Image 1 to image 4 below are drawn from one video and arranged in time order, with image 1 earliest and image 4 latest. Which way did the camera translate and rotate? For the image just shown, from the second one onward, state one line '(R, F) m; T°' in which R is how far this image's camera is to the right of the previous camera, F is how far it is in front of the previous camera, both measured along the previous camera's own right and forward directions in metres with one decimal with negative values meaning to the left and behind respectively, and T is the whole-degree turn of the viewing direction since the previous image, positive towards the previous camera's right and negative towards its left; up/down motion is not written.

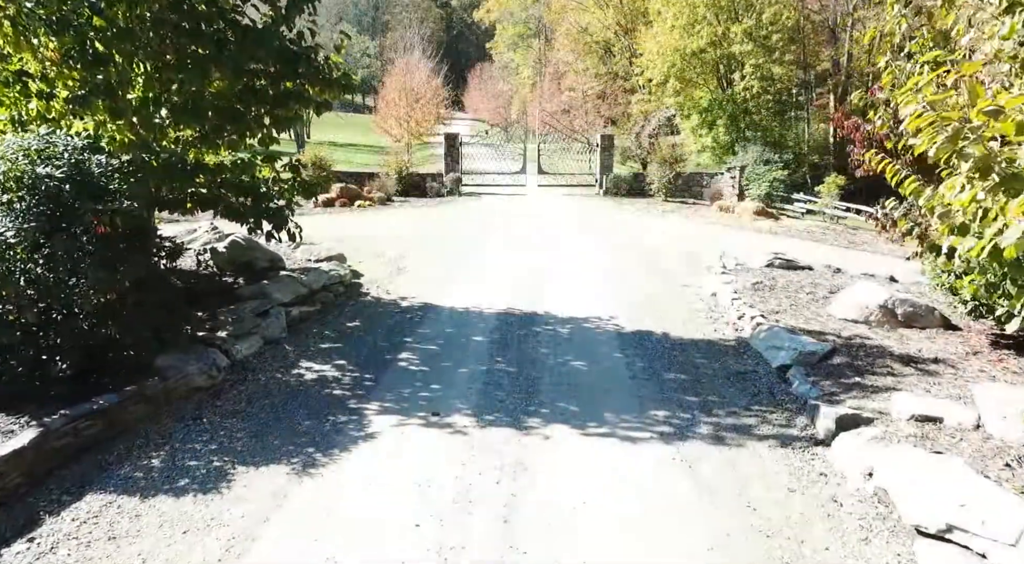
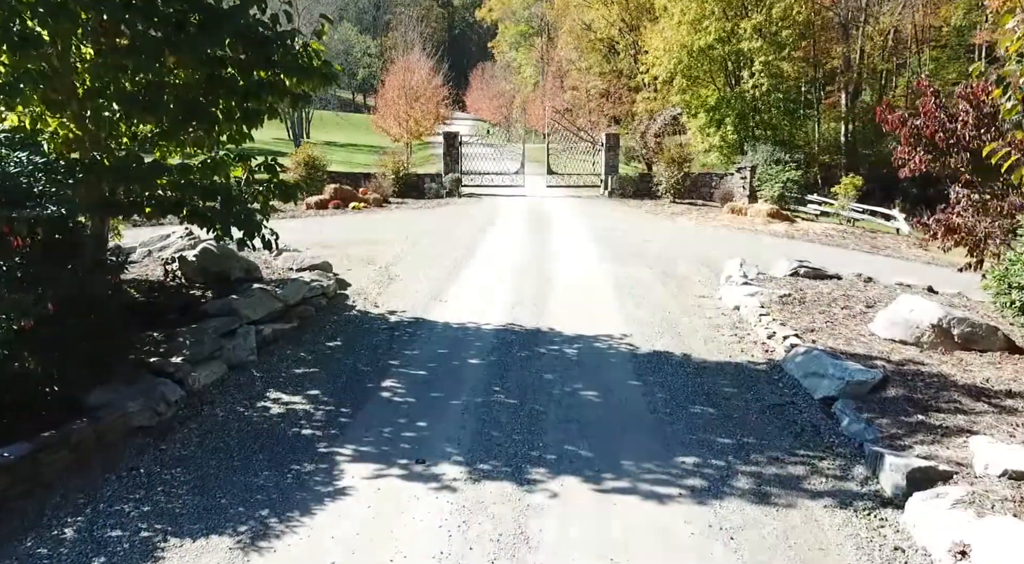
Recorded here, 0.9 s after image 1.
(0.0, +1.0) m; 0°
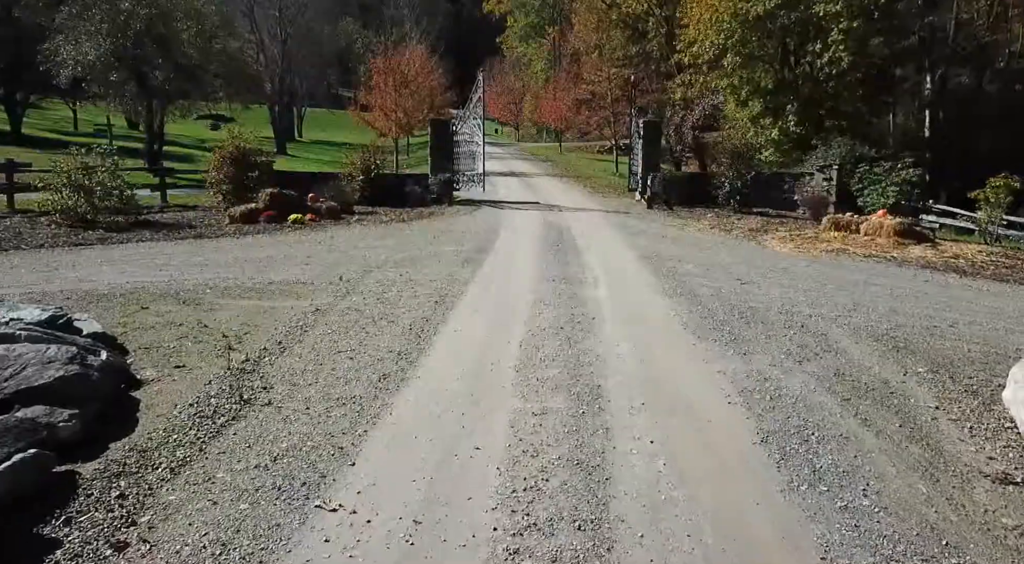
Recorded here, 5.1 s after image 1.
(0.0, +6.6) m; -1°
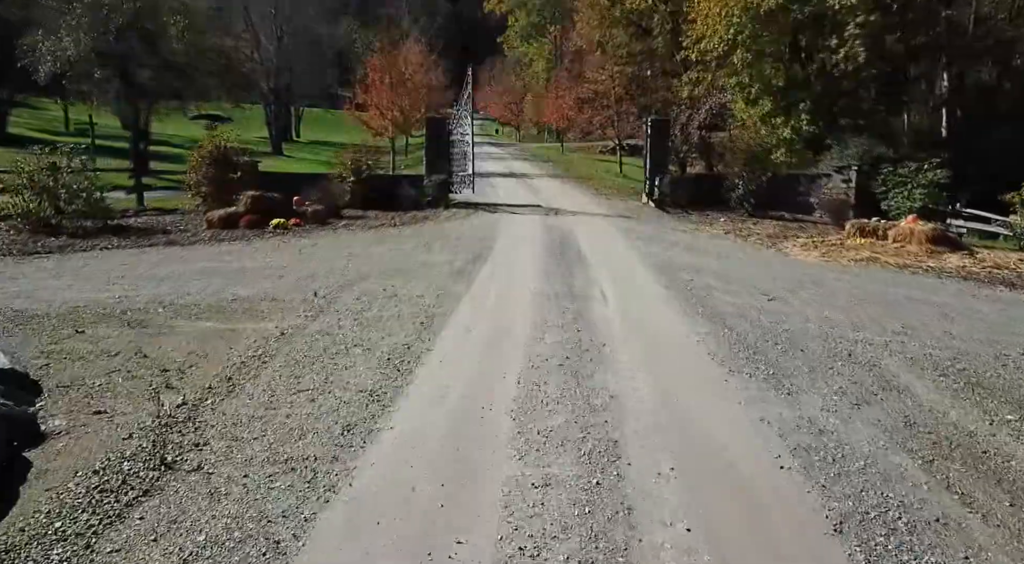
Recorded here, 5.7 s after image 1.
(0.0, +1.2) m; 0°
